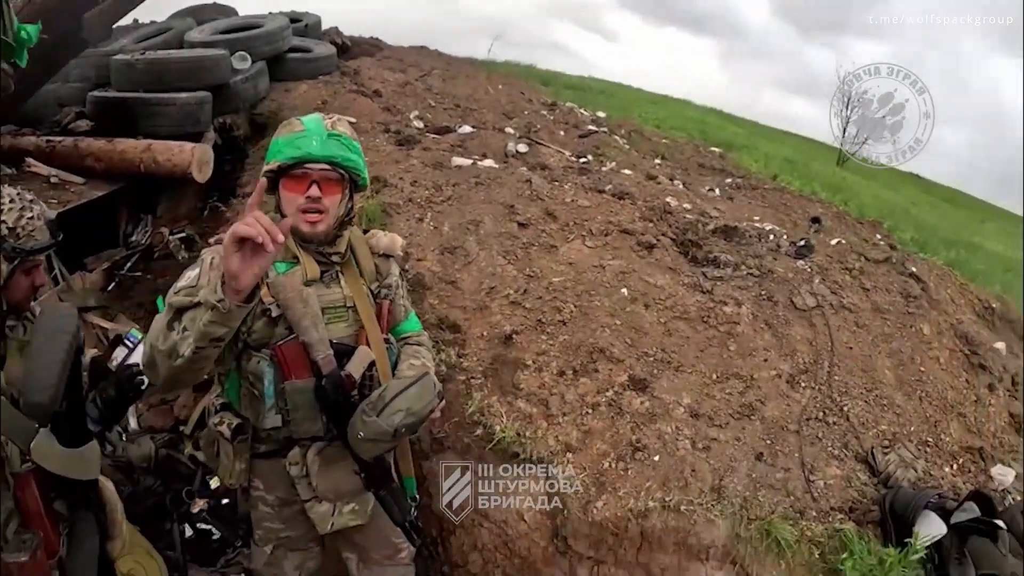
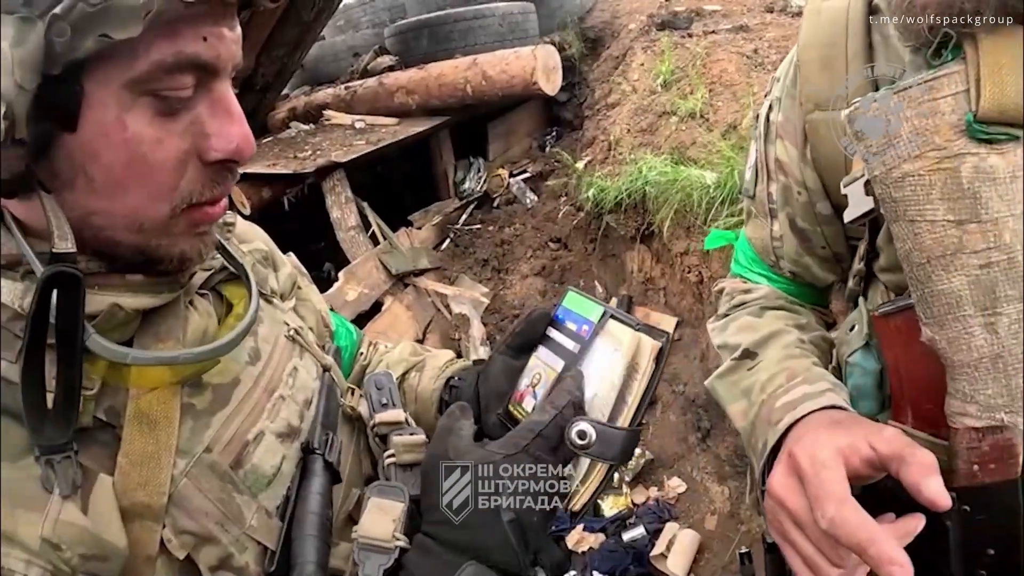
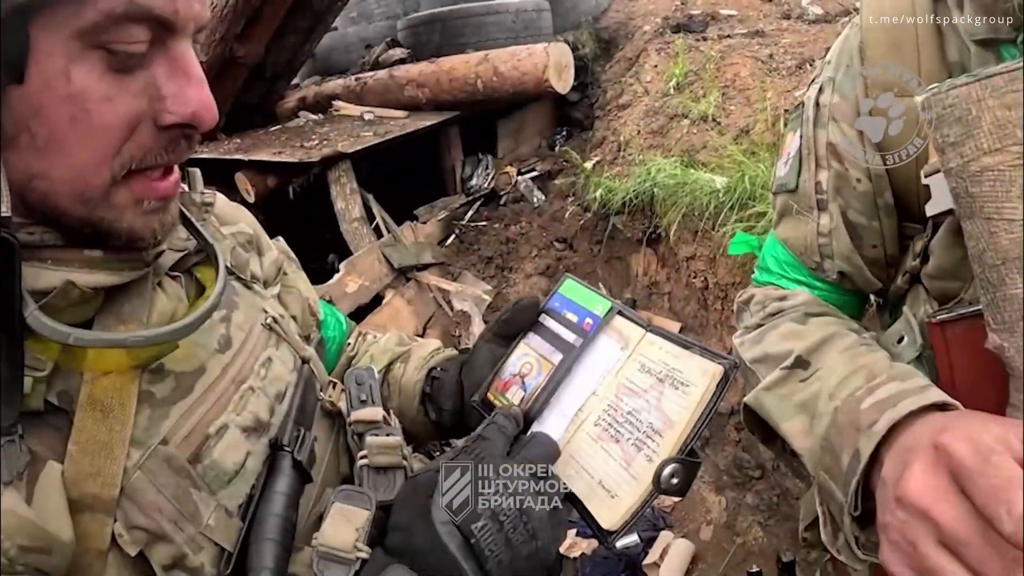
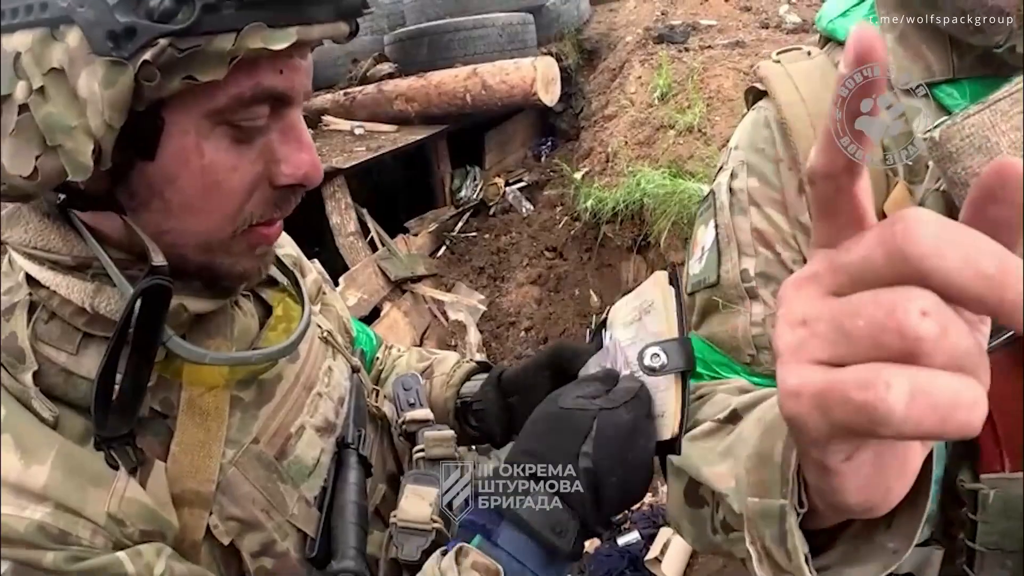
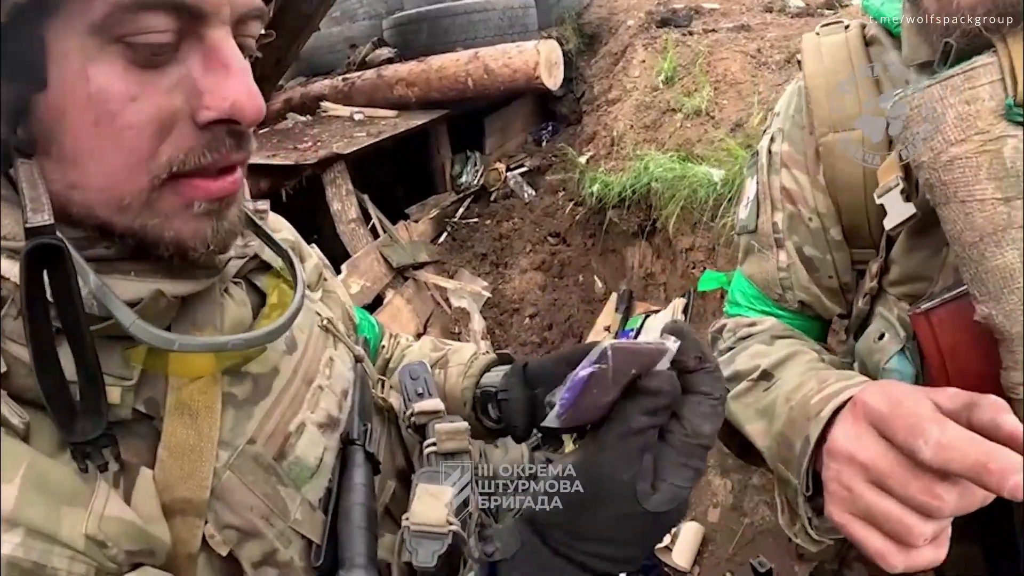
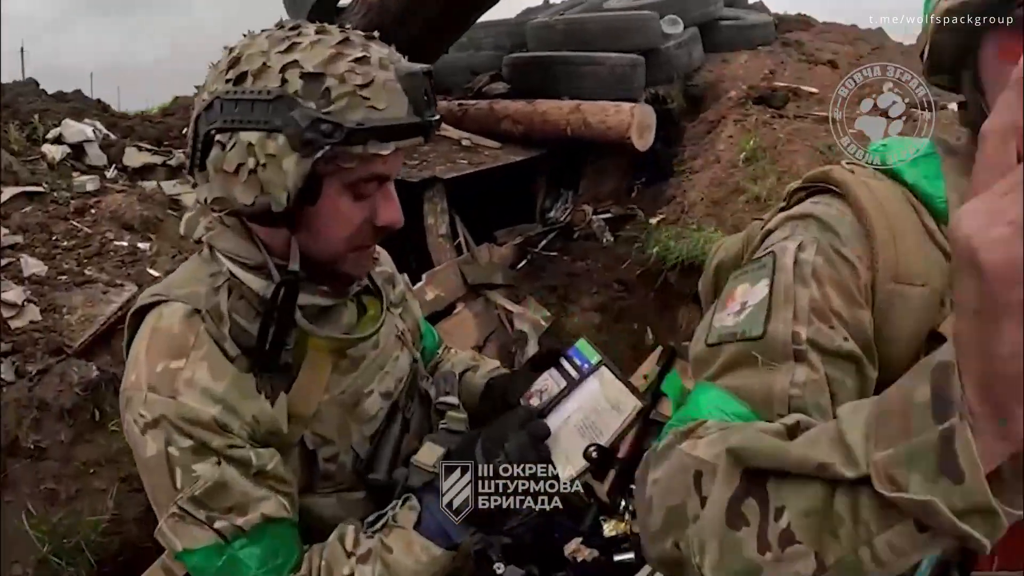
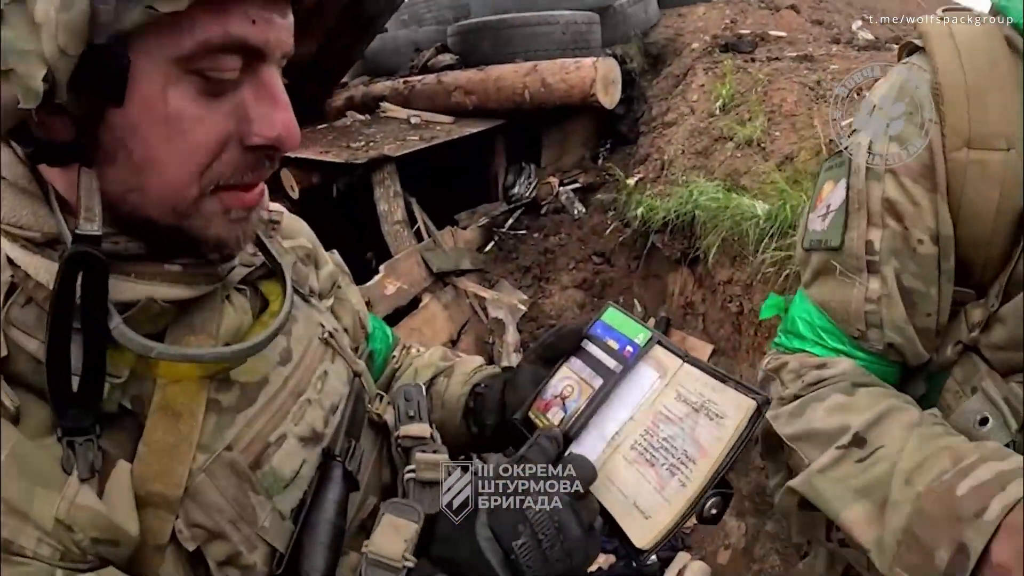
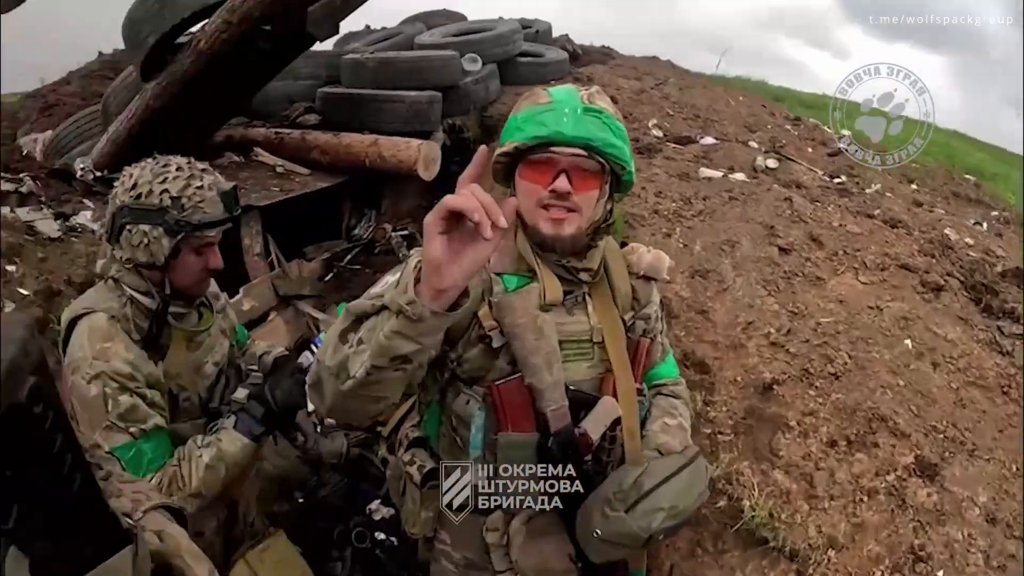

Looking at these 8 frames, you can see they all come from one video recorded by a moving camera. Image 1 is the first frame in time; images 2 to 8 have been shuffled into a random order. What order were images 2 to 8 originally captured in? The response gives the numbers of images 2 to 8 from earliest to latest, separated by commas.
8, 6, 7, 3, 2, 4, 5
